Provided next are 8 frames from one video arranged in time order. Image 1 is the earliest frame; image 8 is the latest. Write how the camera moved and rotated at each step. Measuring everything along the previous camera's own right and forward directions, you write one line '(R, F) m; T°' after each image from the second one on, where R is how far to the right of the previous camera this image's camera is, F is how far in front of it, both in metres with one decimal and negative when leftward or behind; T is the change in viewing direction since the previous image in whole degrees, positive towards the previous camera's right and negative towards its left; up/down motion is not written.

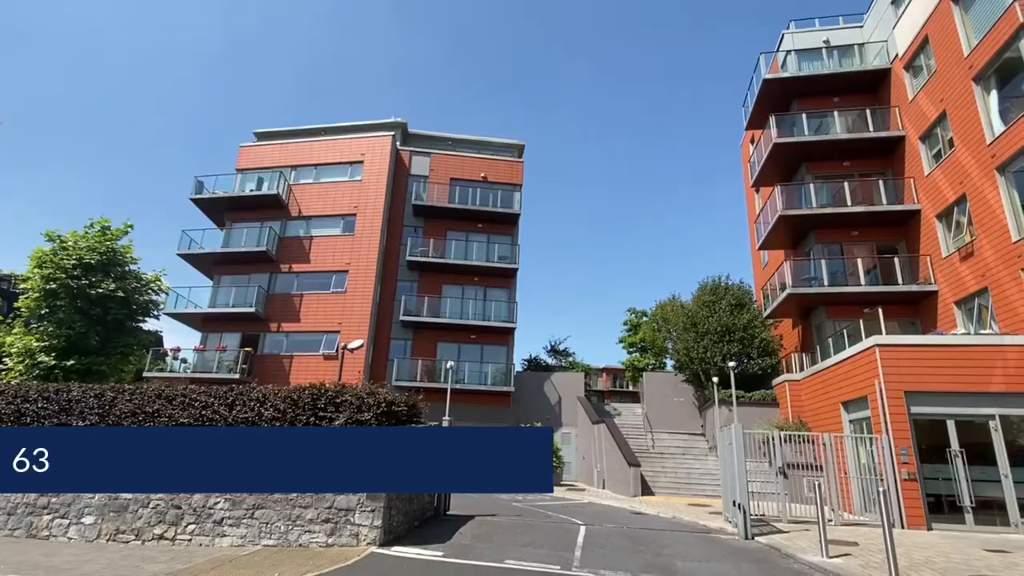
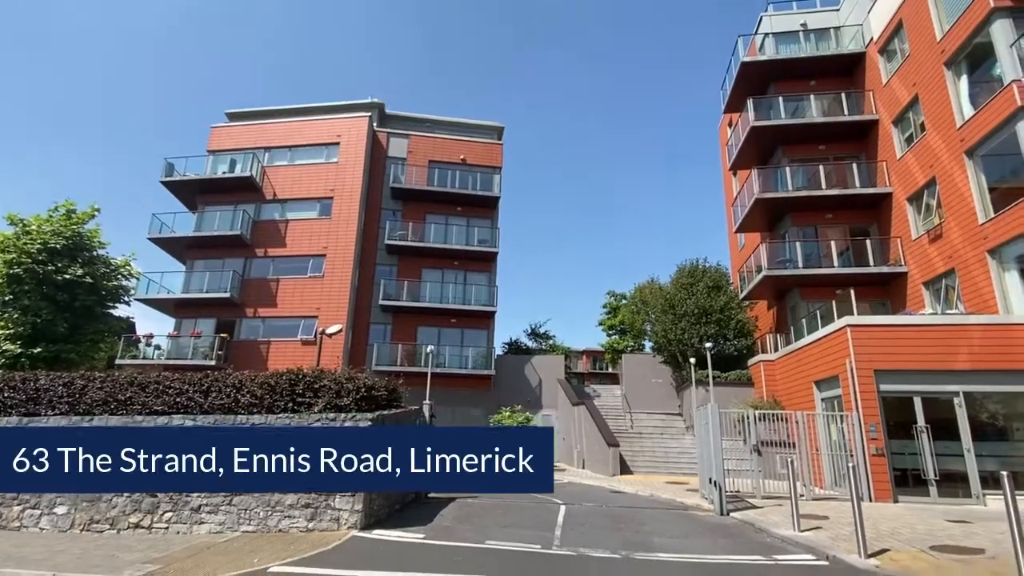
(0.0, 0.0) m; +2°
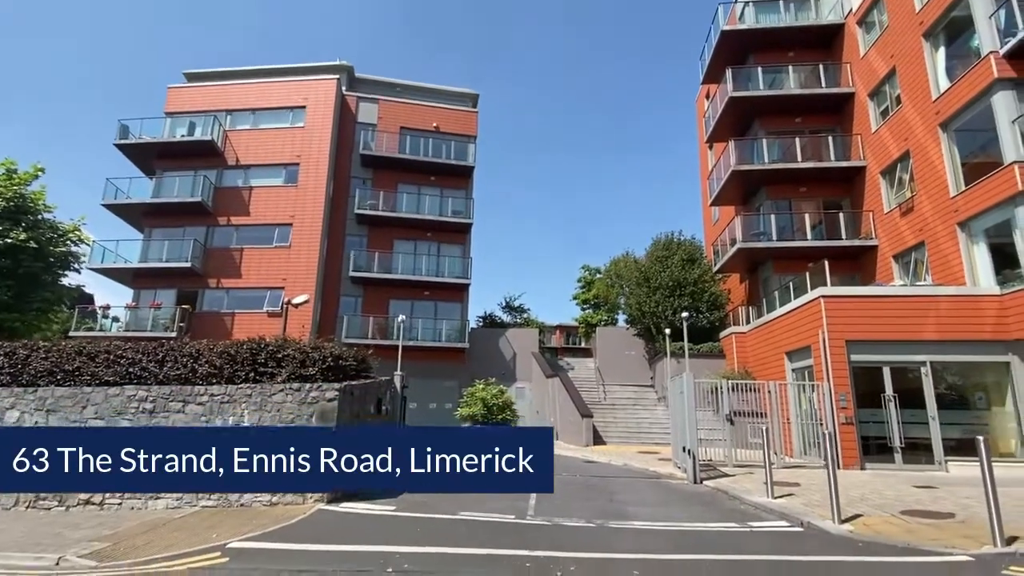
(0.0, +0.4) m; +3°
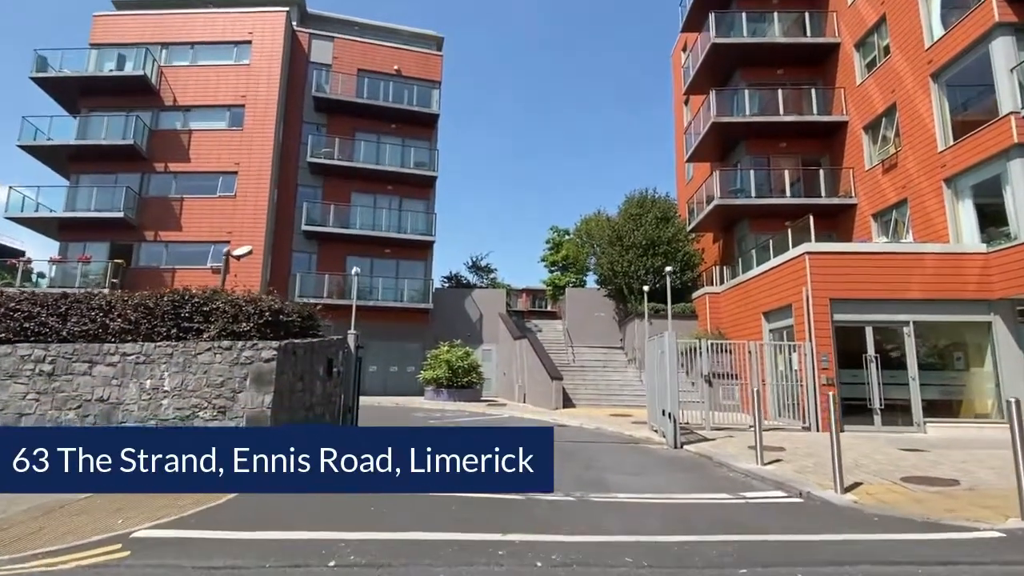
(-0.1, +1.2) m; +4°
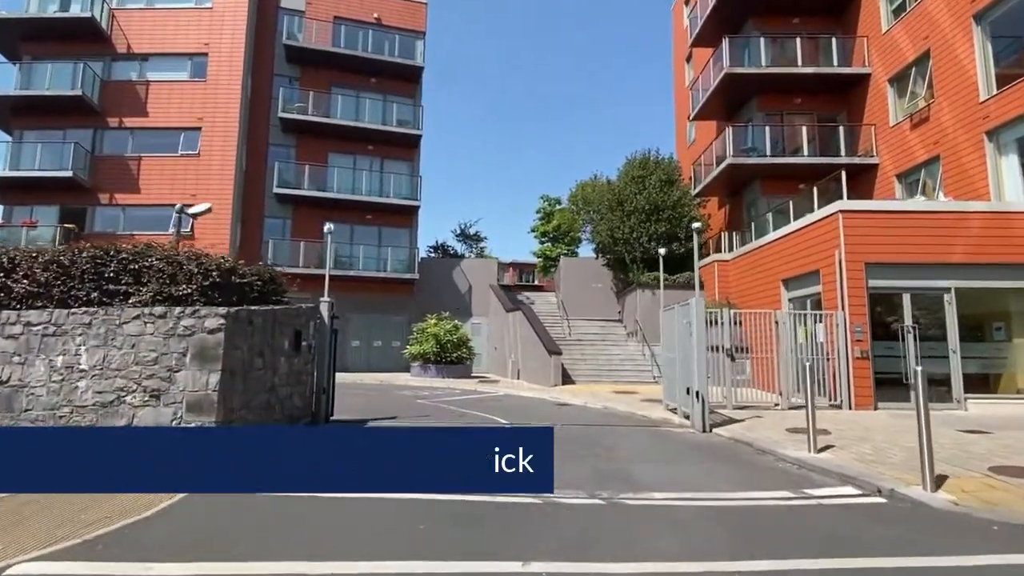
(-0.3, +1.5) m; +2°
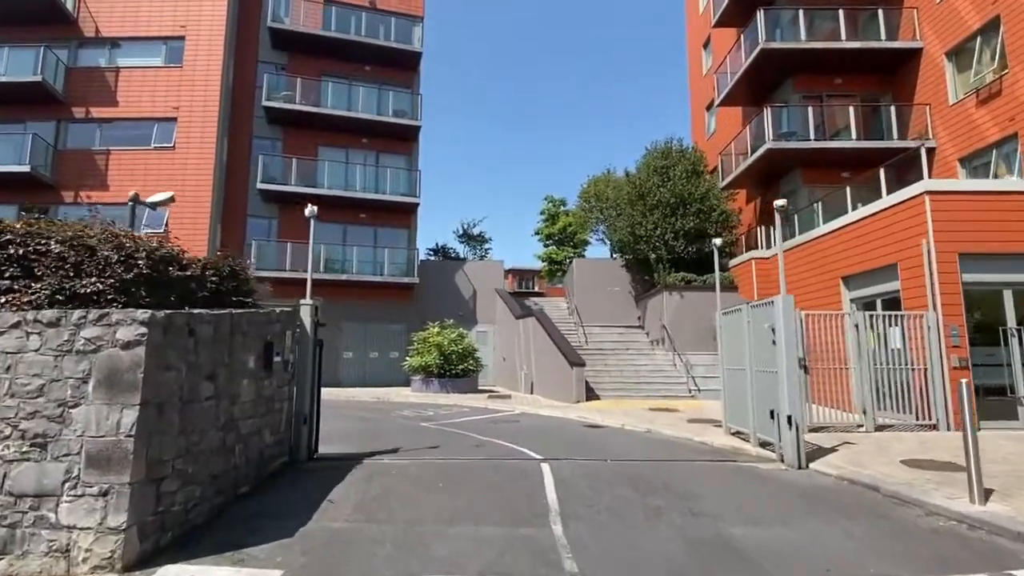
(-0.5, +1.9) m; 0°
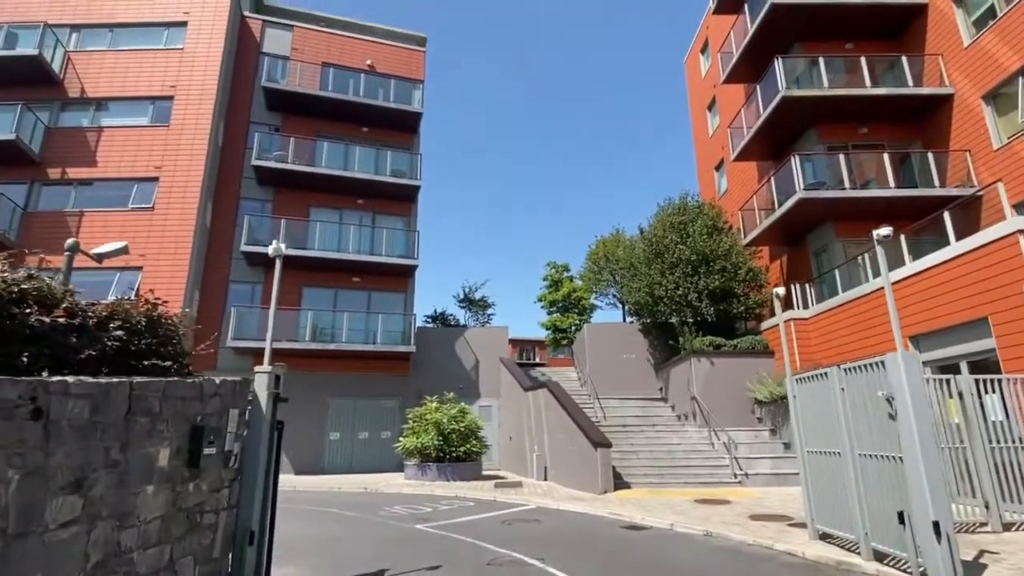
(-0.3, +1.7) m; 0°
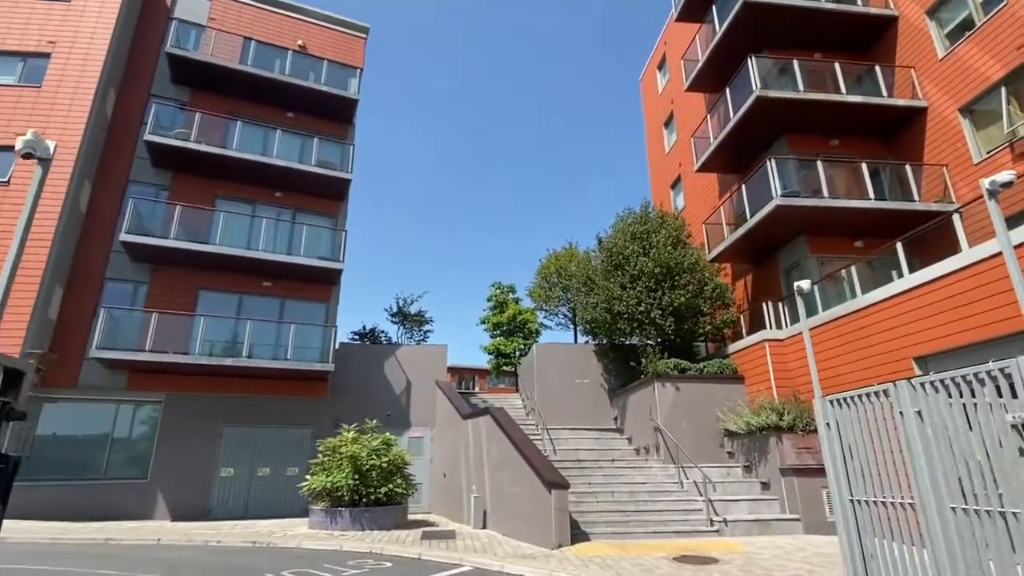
(0.0, +2.2) m; +6°
